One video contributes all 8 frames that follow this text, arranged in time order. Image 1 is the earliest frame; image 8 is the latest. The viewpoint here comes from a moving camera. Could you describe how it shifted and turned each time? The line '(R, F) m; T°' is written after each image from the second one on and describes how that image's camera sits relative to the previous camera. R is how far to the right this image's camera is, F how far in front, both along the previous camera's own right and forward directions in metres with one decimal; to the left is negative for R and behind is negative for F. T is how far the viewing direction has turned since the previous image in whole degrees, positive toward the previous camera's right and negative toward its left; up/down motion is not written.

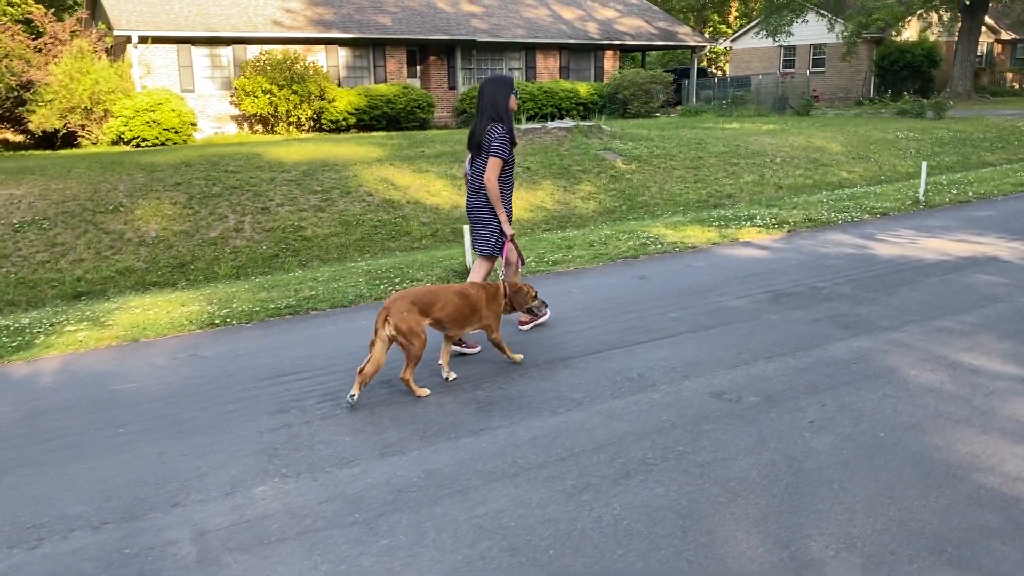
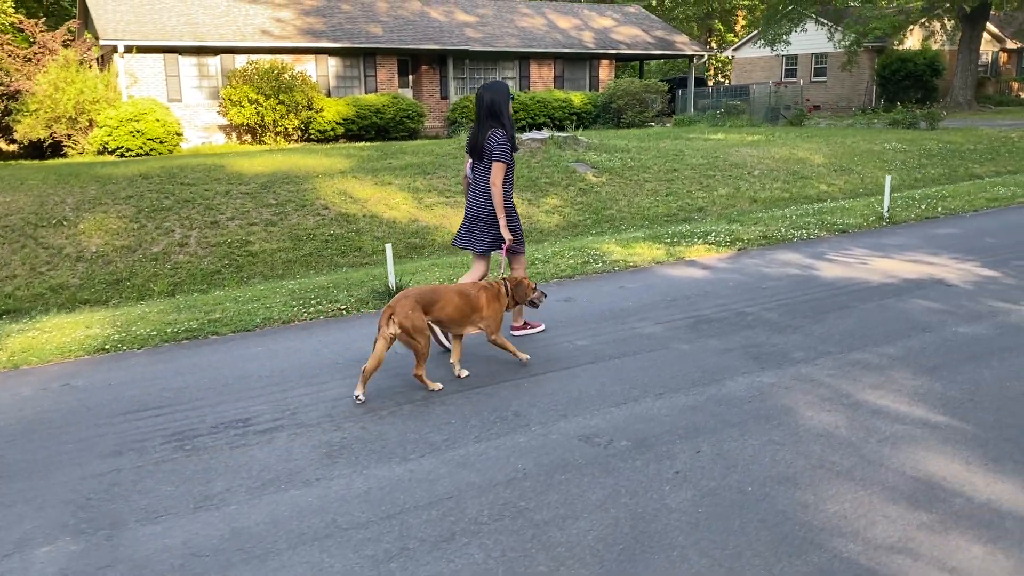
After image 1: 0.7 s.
(+0.8, +0.4) m; -1°
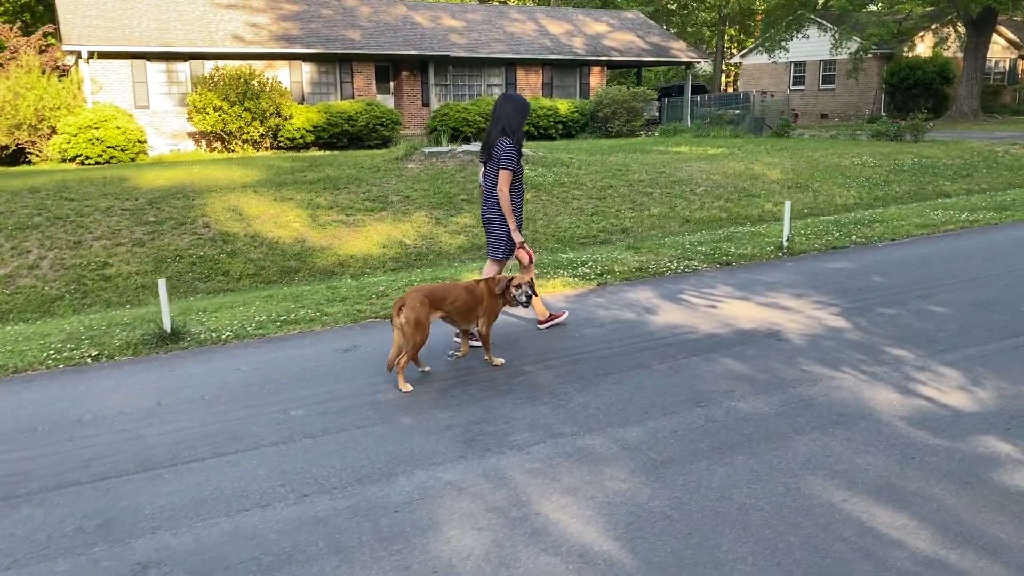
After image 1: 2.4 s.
(+2.0, +1.0) m; -2°
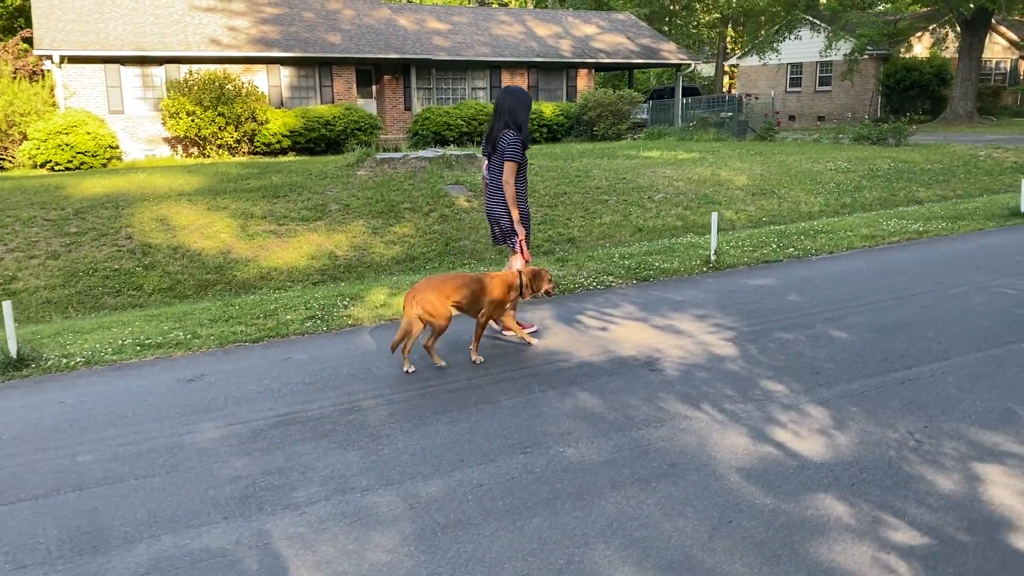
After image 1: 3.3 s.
(+1.1, +0.5) m; -1°
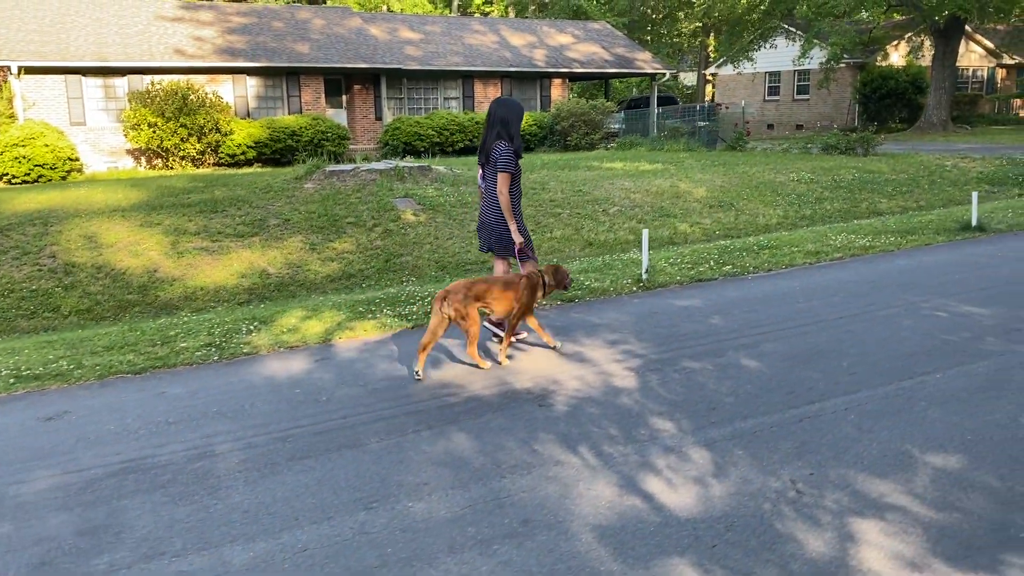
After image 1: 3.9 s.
(+0.7, +0.4) m; +1°
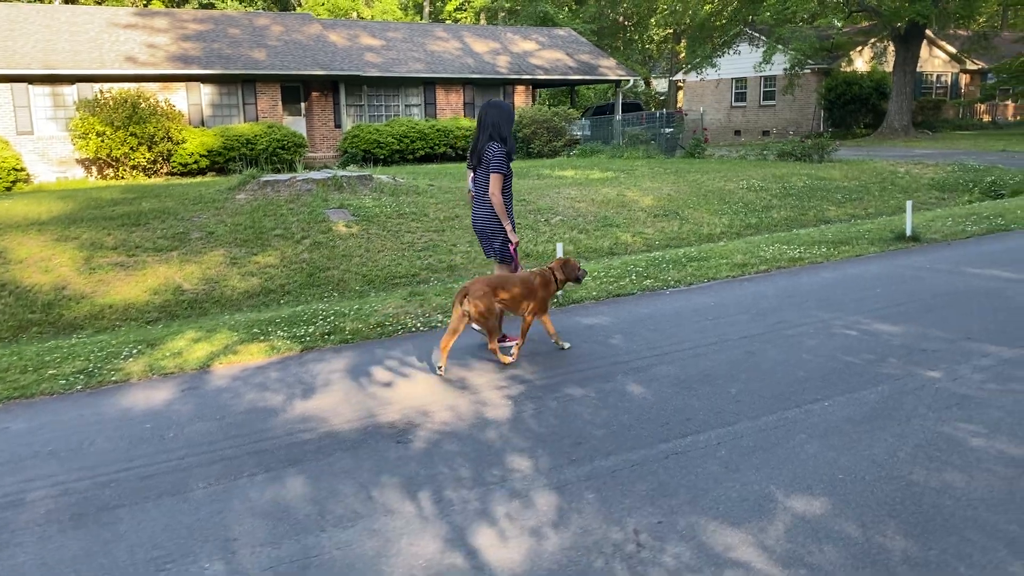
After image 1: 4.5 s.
(+0.7, +0.4) m; +1°
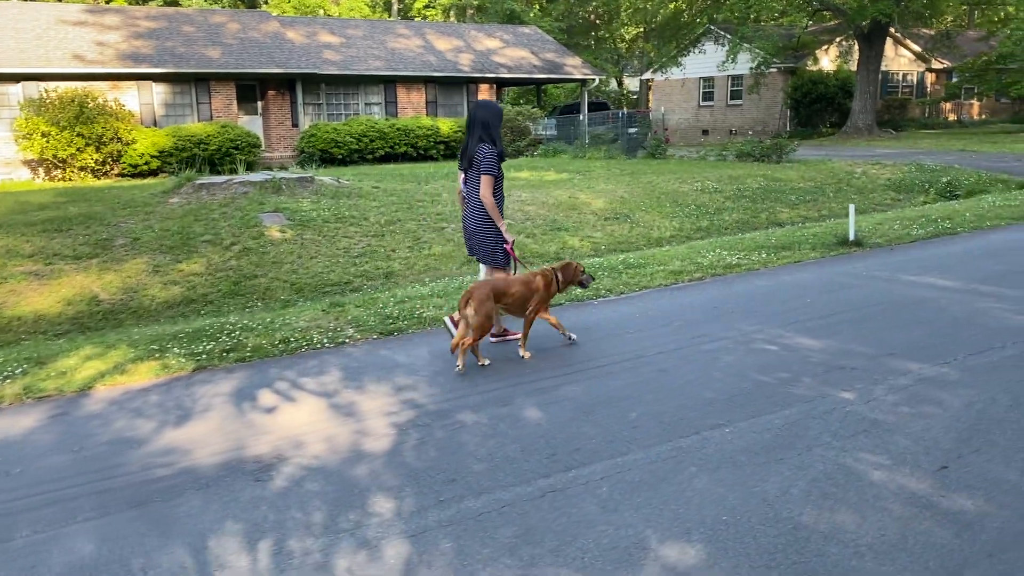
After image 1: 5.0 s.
(+0.5, +0.4) m; +2°
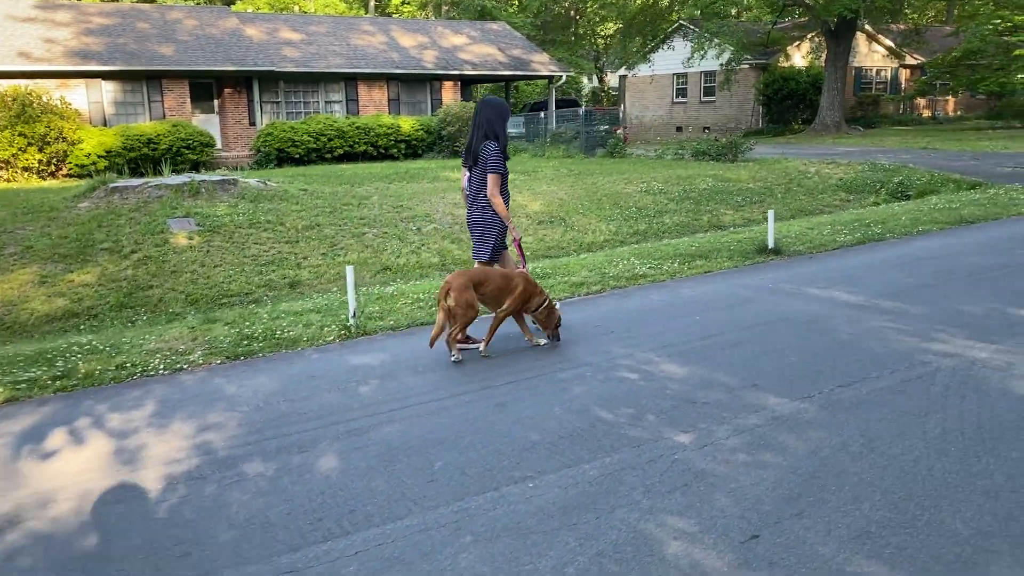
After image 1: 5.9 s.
(+1.0, +0.6) m; +1°
